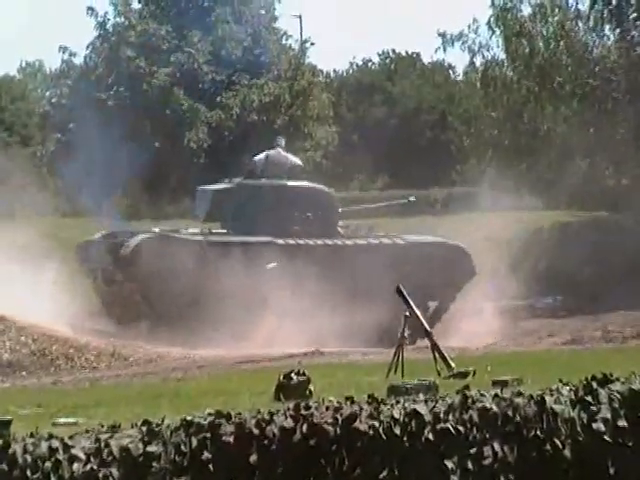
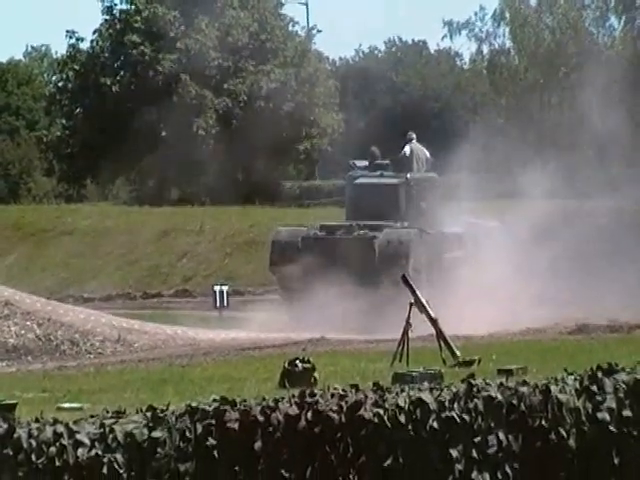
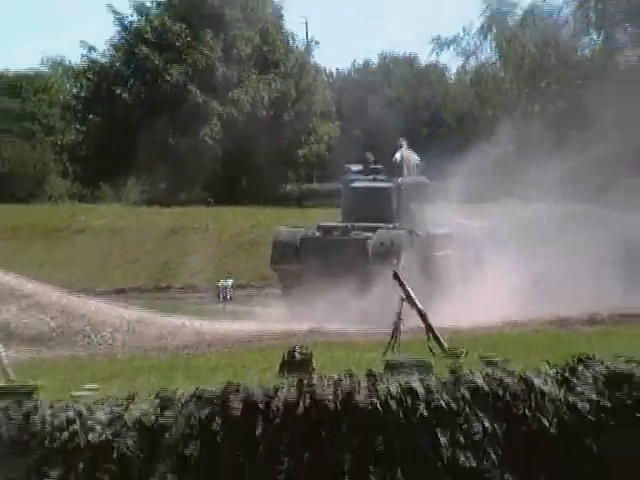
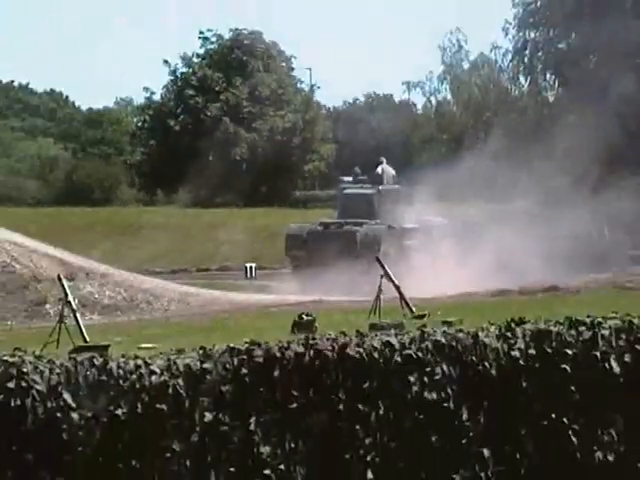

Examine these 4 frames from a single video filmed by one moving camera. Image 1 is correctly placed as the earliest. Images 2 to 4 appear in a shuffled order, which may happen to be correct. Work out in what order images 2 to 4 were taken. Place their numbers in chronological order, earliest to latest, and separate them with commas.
2, 3, 4
